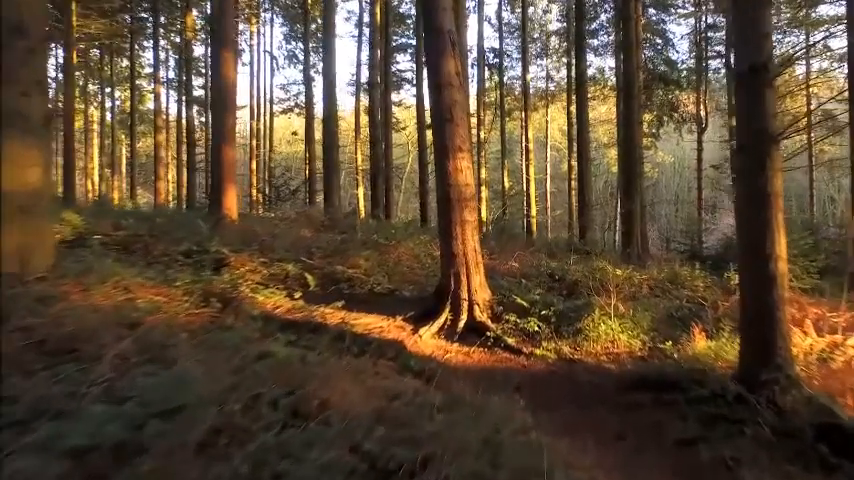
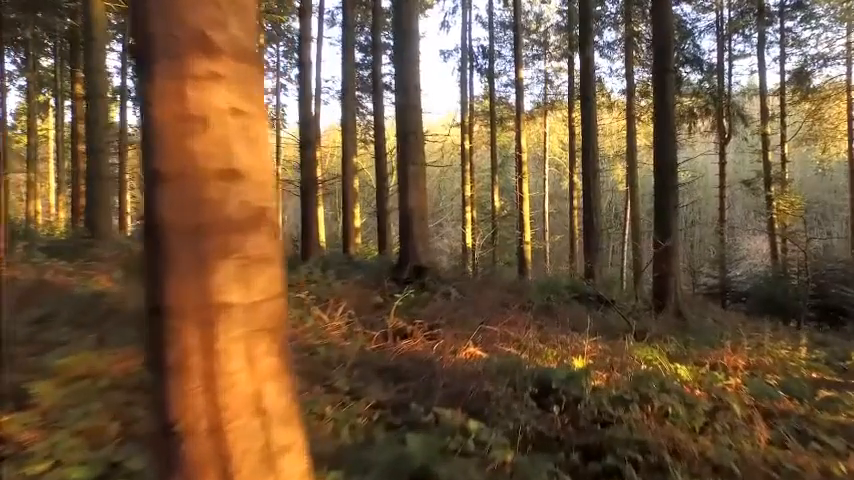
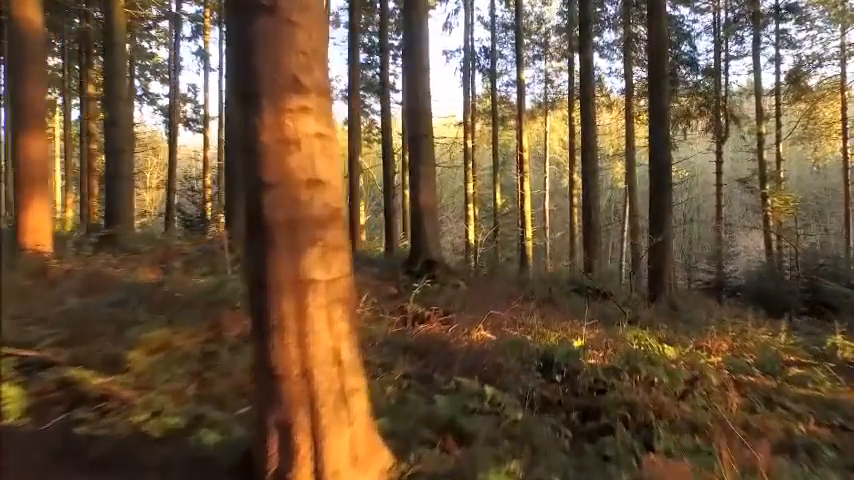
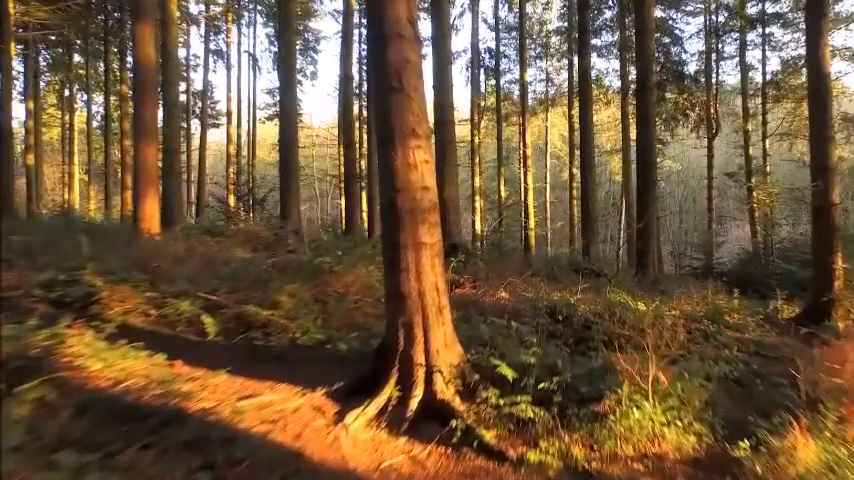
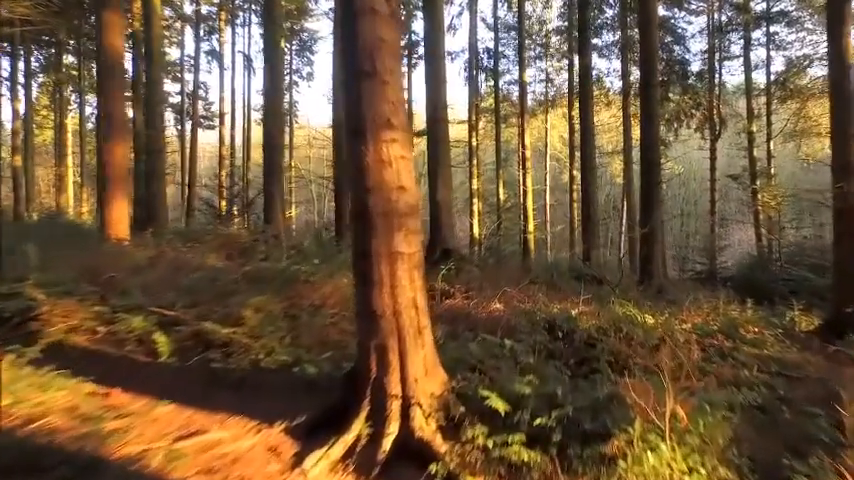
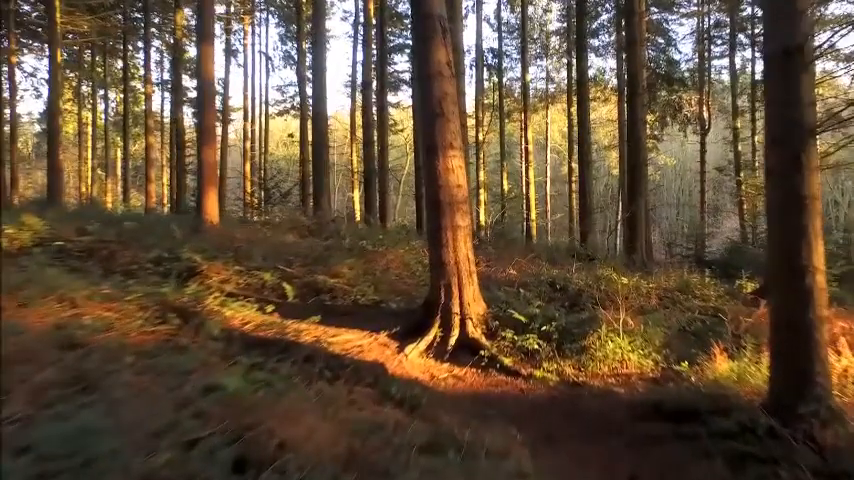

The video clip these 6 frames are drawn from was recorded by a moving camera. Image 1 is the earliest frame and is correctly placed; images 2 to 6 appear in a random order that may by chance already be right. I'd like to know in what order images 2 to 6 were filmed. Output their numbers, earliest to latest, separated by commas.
6, 4, 5, 3, 2
